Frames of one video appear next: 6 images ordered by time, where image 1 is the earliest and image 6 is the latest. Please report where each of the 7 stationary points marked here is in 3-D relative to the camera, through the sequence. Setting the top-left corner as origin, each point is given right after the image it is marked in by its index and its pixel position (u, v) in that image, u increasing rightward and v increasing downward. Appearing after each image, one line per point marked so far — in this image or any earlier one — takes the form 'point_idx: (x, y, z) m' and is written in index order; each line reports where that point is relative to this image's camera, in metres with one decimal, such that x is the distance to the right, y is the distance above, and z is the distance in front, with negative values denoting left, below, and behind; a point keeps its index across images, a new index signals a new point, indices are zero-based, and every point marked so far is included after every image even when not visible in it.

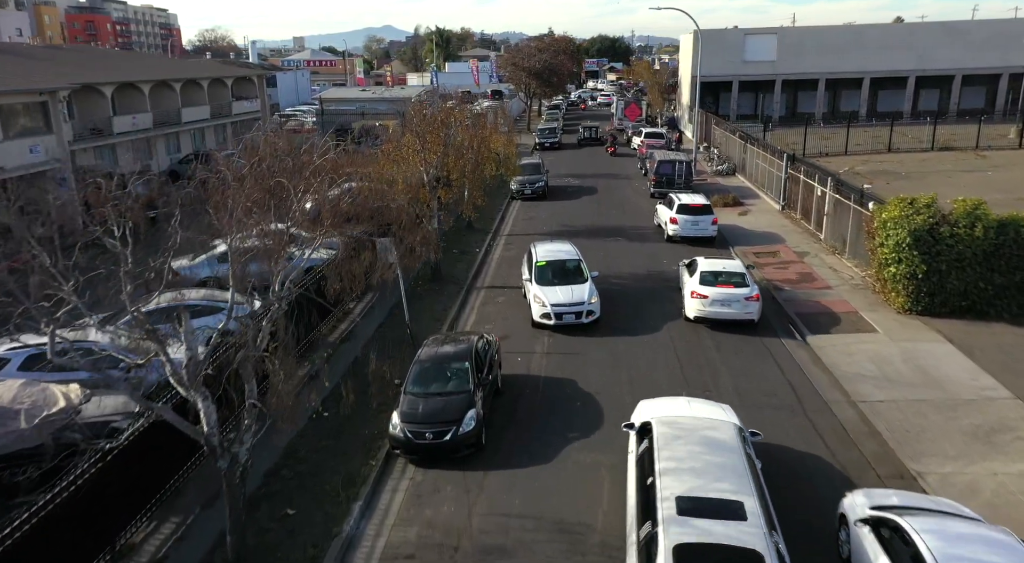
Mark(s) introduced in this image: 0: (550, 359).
0: (+0.7, -1.4, +15.3) m
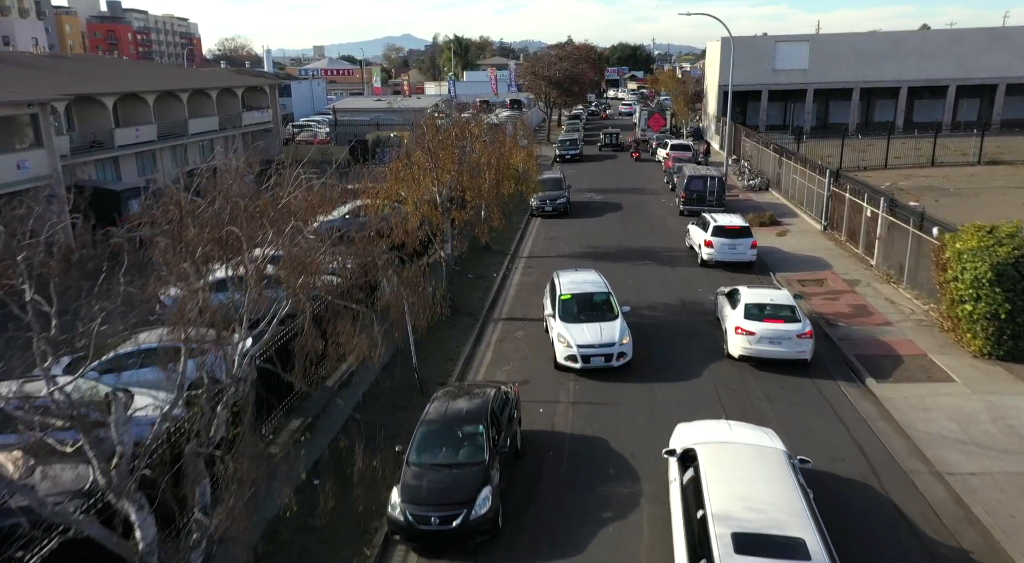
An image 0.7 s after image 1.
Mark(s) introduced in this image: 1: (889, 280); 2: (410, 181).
0: (+1.1, -2.1, +13.4) m
1: (+9.0, 0.0, +20.0) m
2: (-2.2, +2.1, +17.8) m
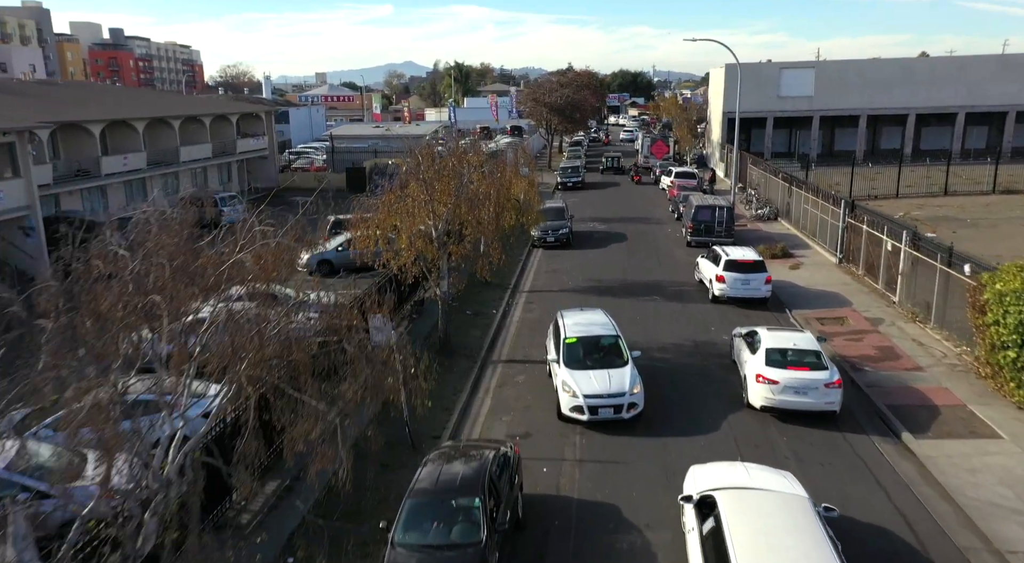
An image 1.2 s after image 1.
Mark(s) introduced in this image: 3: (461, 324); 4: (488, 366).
0: (+1.1, -2.7, +12.1) m
1: (+9.0, -0.8, +18.8) m
2: (-2.2, +1.3, +16.7) m
3: (-1.2, -1.0, +19.5) m
4: (-0.5, -1.7, +17.2) m
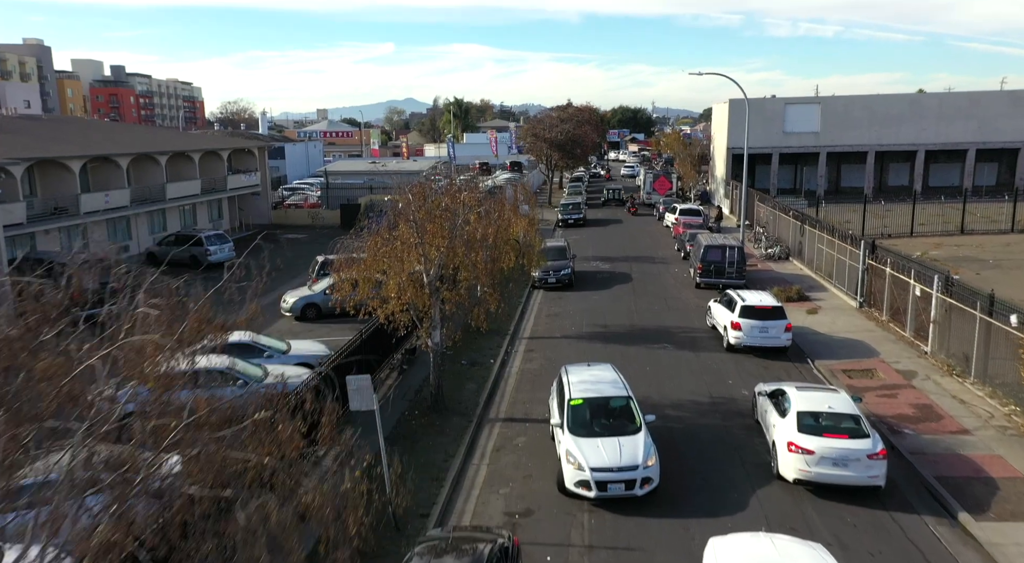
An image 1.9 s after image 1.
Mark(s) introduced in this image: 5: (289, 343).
0: (+1.1, -3.5, +10.4) m
1: (+9.0, -1.8, +17.2) m
2: (-2.2, +0.4, +15.1) m
3: (-1.2, -2.0, +17.9) m
4: (-0.5, -2.7, +15.5) m
5: (-4.9, -1.3, +18.2) m
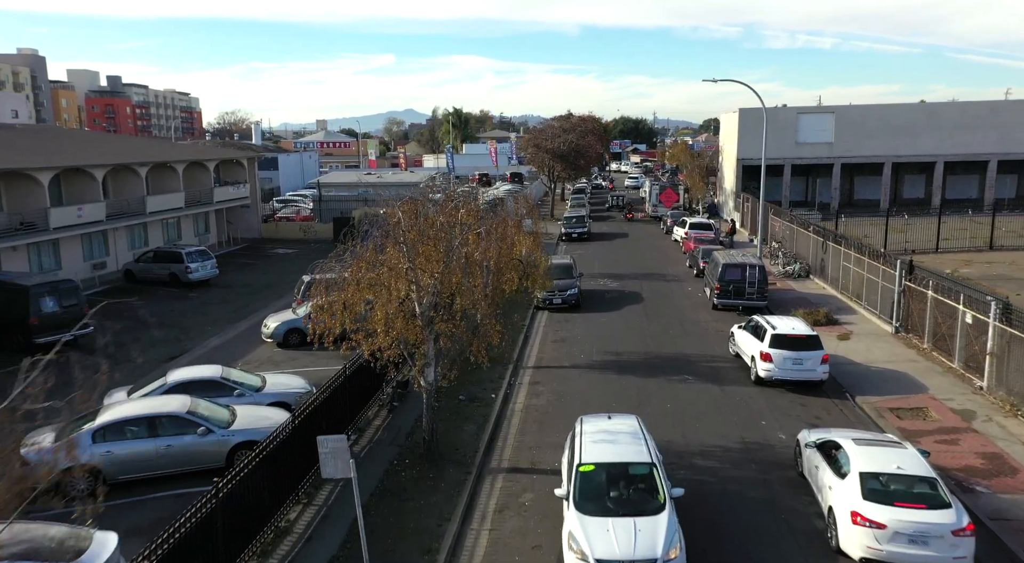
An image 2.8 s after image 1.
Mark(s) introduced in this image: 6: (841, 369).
0: (+1.1, -3.9, +8.3) m
1: (+9.1, -2.4, +15.1) m
2: (-2.1, -0.1, +13.1) m
3: (-1.2, -2.6, +15.8) m
4: (-0.4, -3.2, +13.5) m
5: (-4.8, -1.8, +16.2) m
6: (+7.2, -1.9, +18.4) m
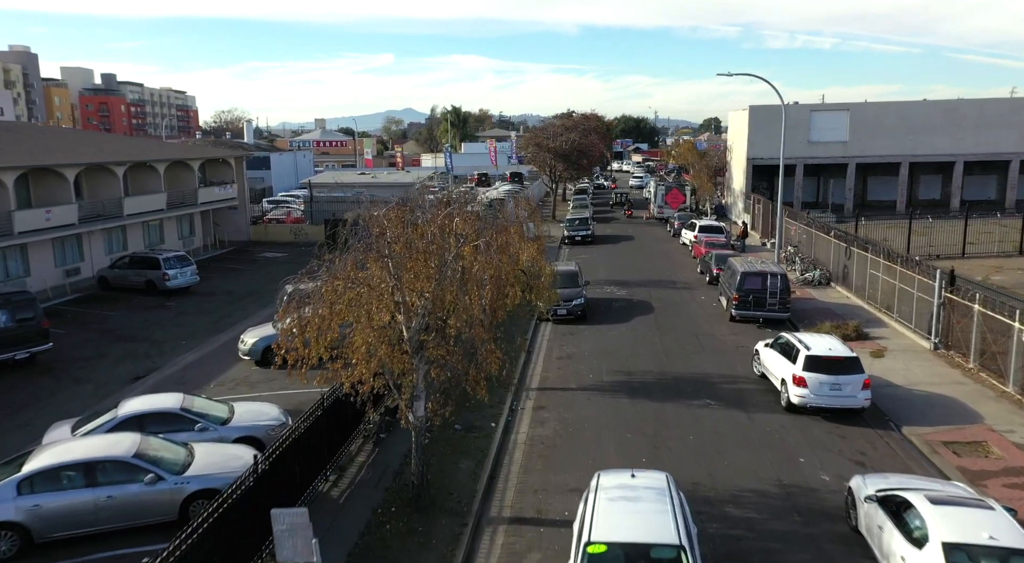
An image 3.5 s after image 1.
0: (+1.2, -4.2, +6.4) m
1: (+9.1, -2.6, +13.2) m
2: (-2.1, -0.3, +11.2) m
3: (-1.1, -2.8, +13.9) m
4: (-0.4, -3.4, +11.5) m
5: (-4.7, -2.1, +14.2) m
6: (+7.3, -2.2, +16.5) m
